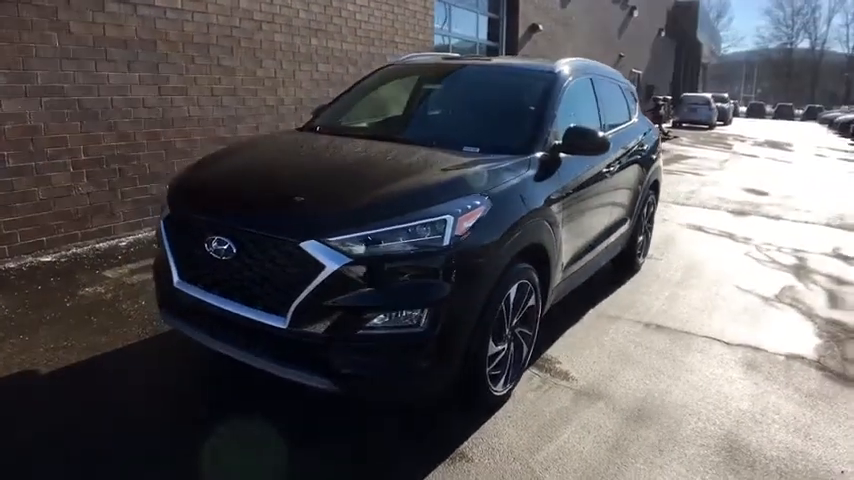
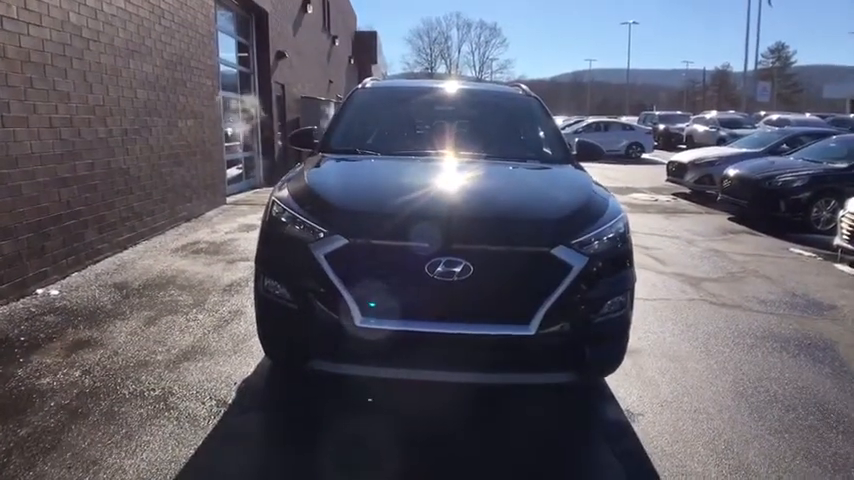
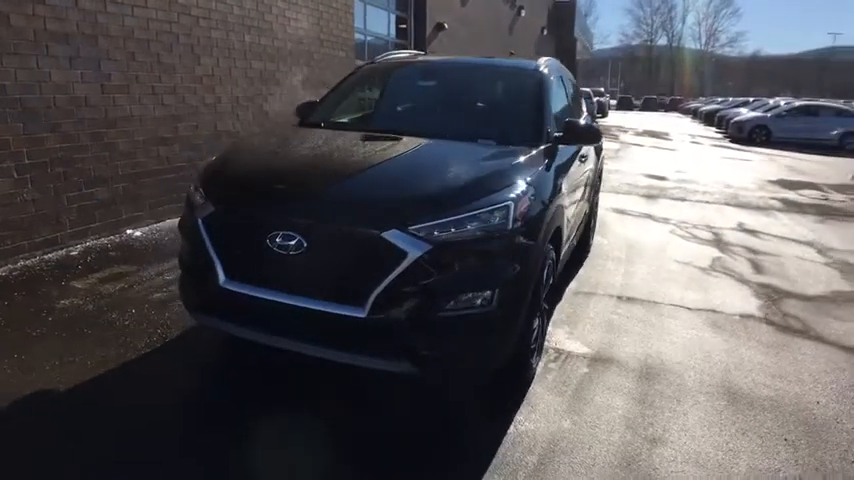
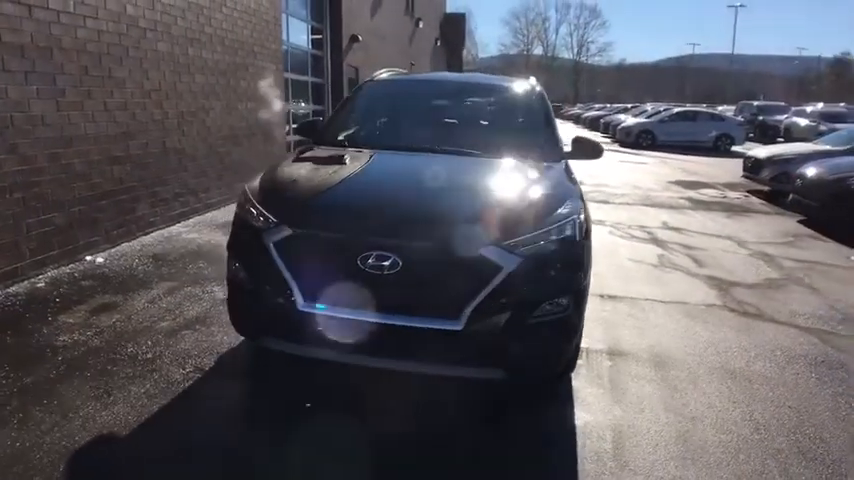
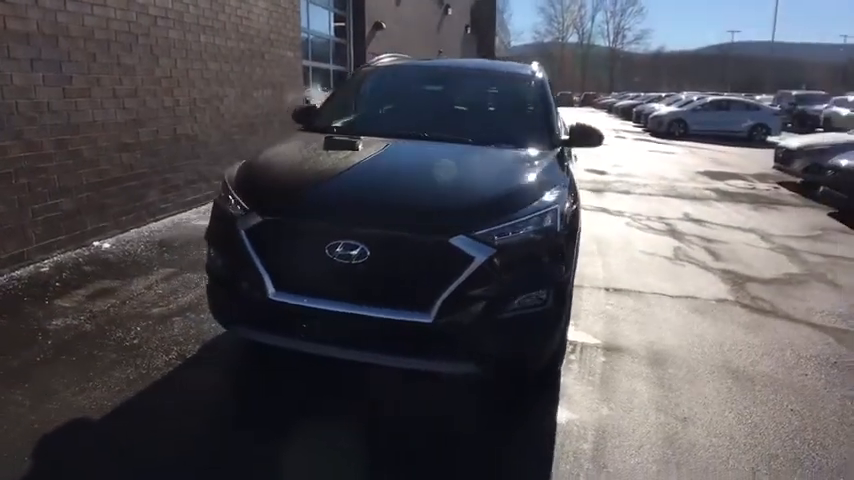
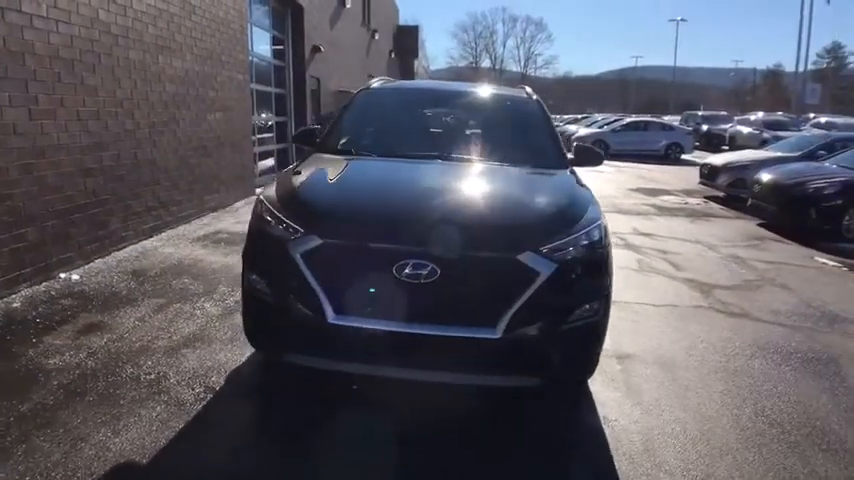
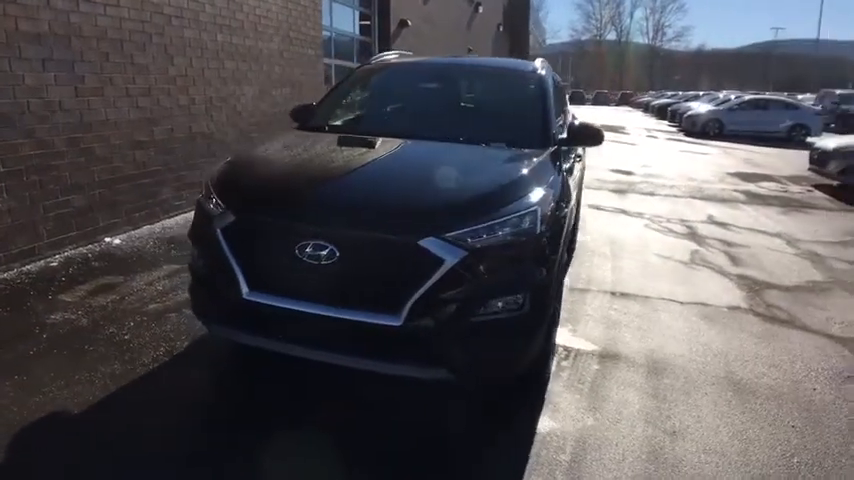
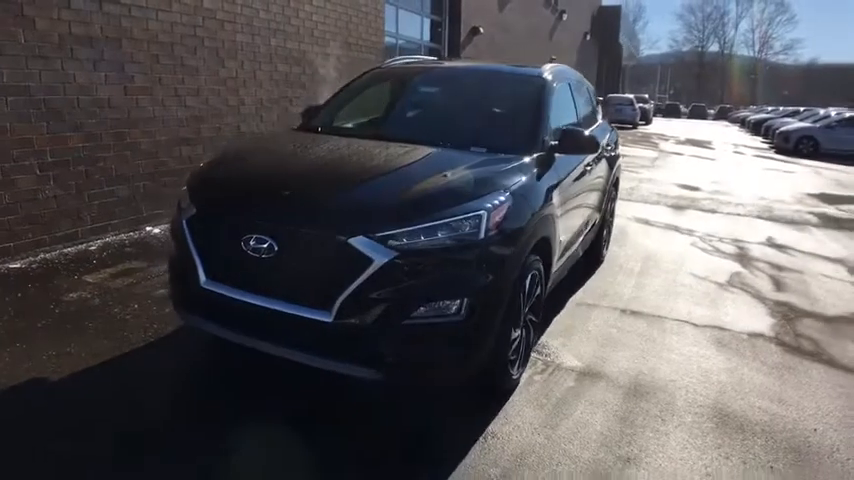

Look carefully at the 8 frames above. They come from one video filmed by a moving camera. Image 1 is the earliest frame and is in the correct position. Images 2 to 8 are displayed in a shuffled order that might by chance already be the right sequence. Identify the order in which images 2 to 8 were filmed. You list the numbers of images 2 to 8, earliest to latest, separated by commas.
8, 3, 7, 5, 4, 6, 2
